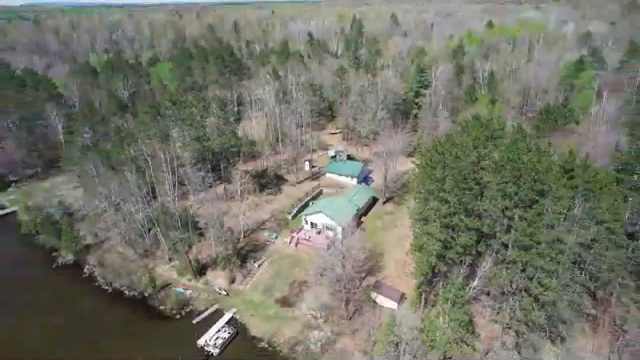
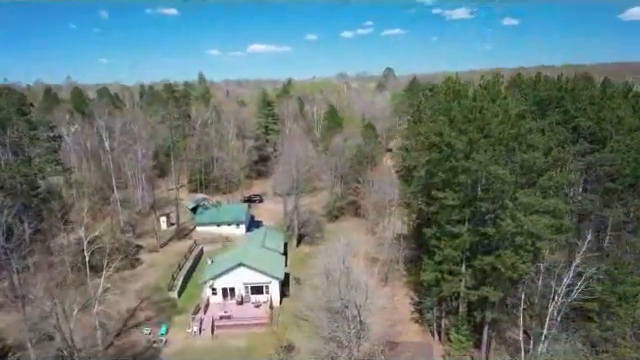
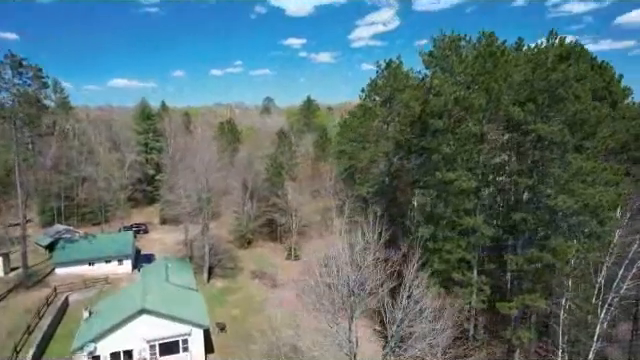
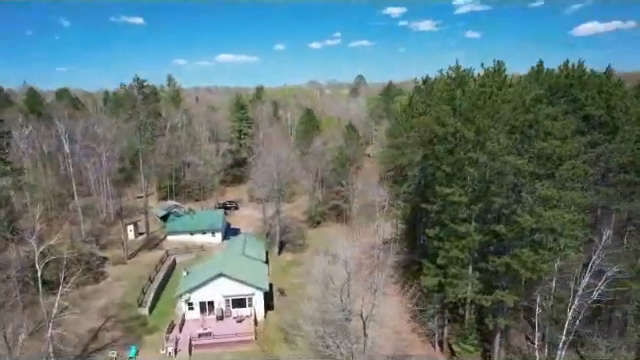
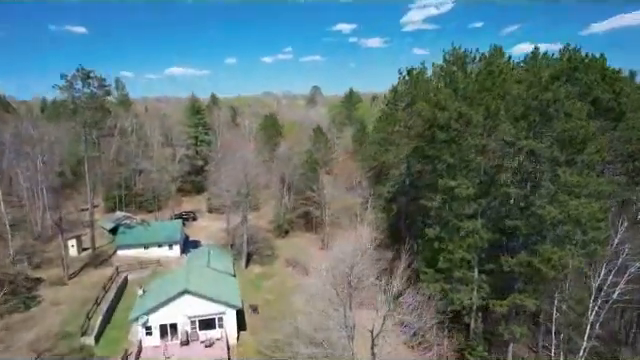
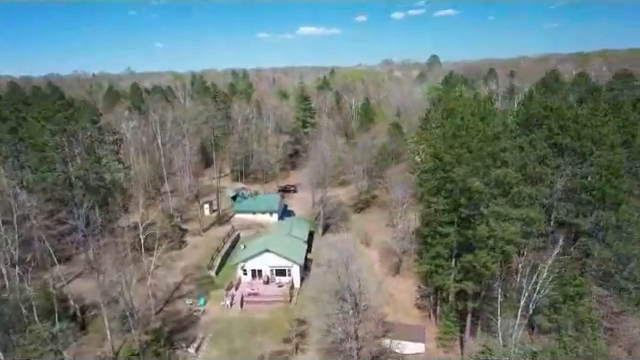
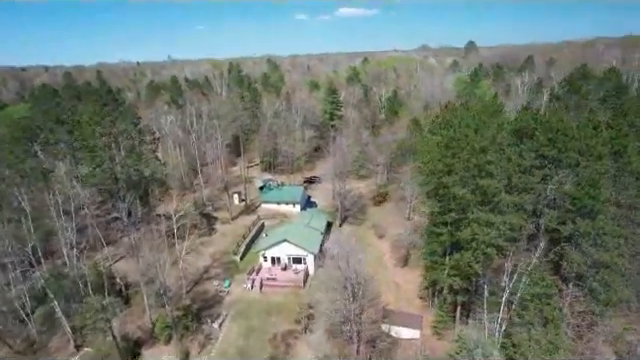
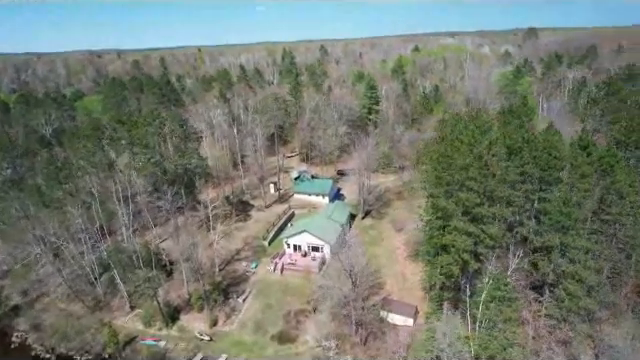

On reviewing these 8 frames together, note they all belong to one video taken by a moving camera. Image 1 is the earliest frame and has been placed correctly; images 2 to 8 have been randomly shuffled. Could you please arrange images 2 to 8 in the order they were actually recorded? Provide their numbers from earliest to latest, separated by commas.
8, 7, 6, 2, 4, 5, 3
